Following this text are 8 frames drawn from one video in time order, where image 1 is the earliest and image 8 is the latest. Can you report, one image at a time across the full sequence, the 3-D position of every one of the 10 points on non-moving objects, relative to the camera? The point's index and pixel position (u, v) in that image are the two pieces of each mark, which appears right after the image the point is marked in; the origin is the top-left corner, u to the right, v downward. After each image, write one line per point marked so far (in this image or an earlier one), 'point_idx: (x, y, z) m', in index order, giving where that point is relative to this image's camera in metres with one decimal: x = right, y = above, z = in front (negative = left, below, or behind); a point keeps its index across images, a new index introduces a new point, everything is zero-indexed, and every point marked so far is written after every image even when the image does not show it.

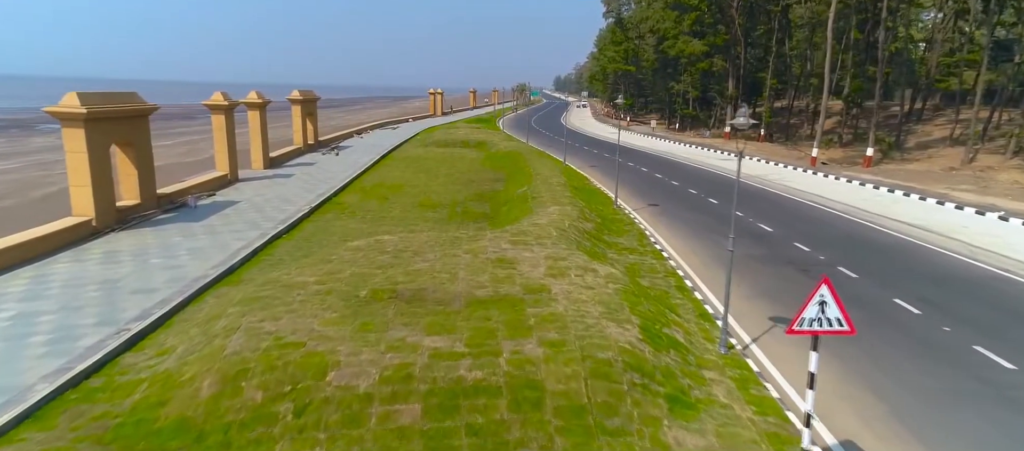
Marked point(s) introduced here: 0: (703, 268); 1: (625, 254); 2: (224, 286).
0: (+3.6, -0.8, +11.1) m
1: (+2.2, -0.6, +11.3) m
2: (-4.3, -0.9, +8.7) m
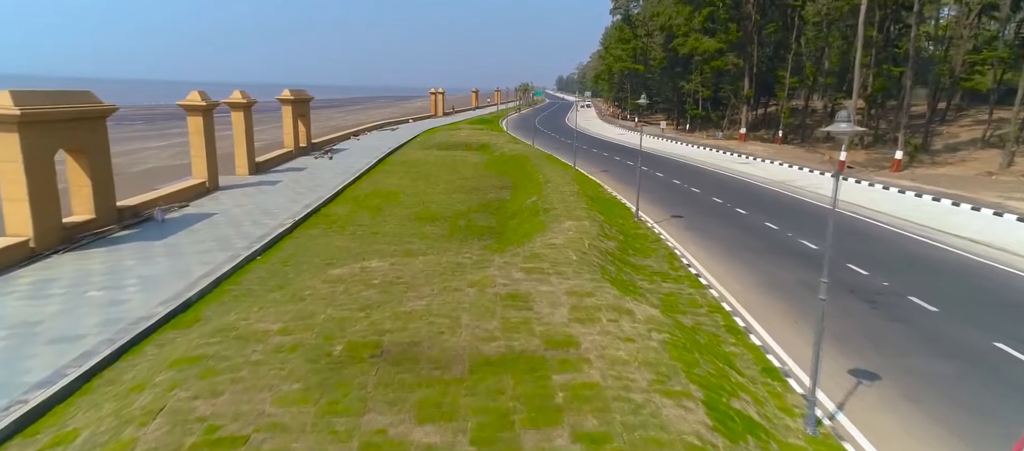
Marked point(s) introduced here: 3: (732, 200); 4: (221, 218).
0: (+3.8, -1.1, +9.4) m
1: (+2.4, -0.9, +9.6) m
2: (-4.1, -1.3, +7.0) m
3: (+6.9, +0.8, +18.4) m
4: (-6.7, +0.2, +13.4) m
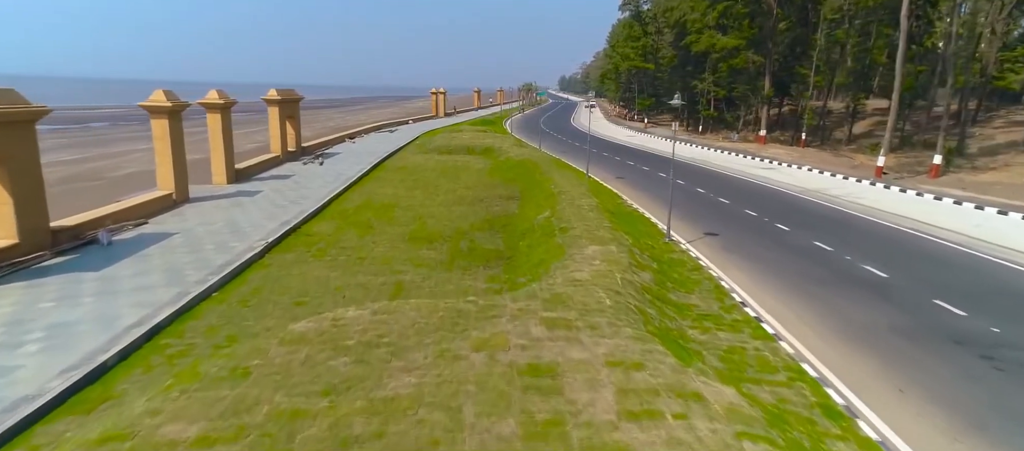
0: (+4.0, -1.6, +7.3) m
1: (+2.6, -1.4, +7.6) m
2: (-3.9, -1.7, +5.0) m
3: (+7.2, +0.4, +16.4) m
4: (-6.5, -0.3, +11.4) m
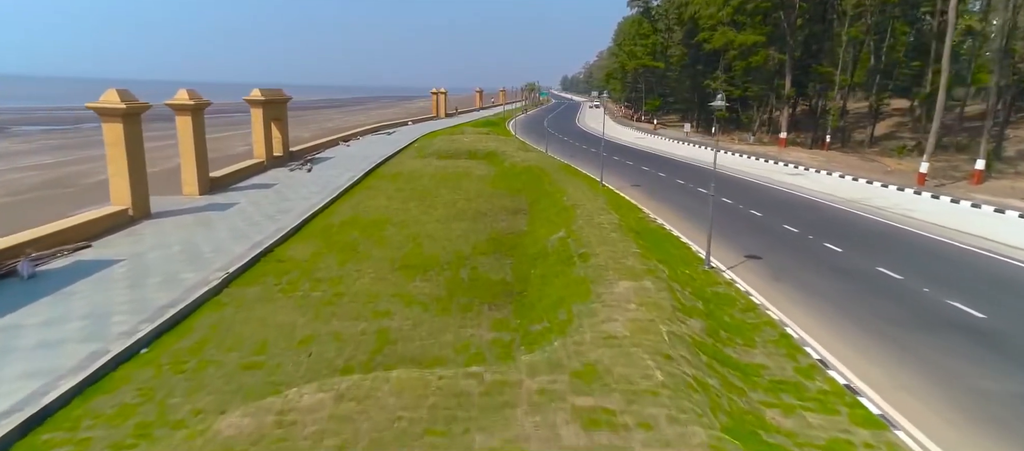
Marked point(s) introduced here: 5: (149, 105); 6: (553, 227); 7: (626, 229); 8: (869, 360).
0: (+4.2, -2.0, +5.4) m
1: (+2.8, -1.8, +5.7) m
2: (-3.8, -2.2, +3.1) m
3: (+7.4, 0.0, +14.4) m
4: (-6.3, -0.7, +9.5) m
5: (-8.3, +2.7, +13.3) m
6: (+0.9, 0.0, +12.5) m
7: (+2.3, -0.1, +11.7) m
8: (+4.3, -1.6, +7.0) m
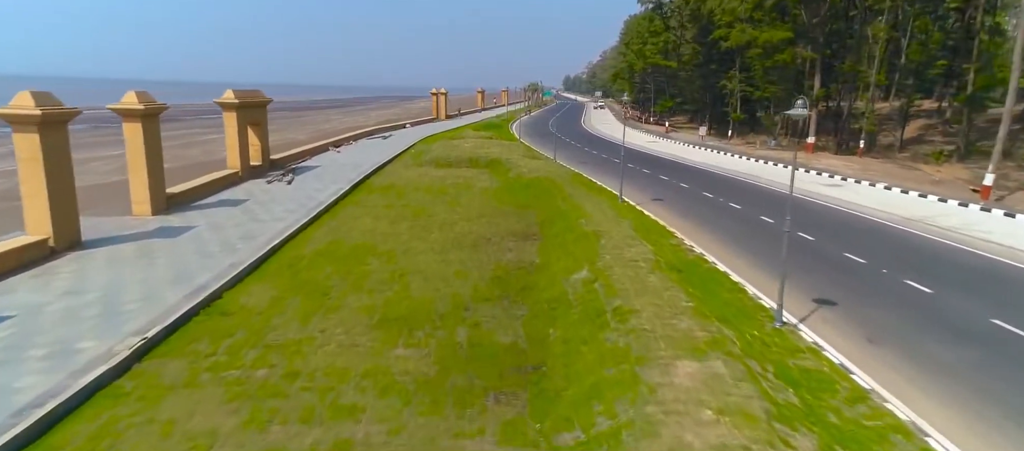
0: (+4.3, -2.6, +3.0) m
1: (+2.9, -2.4, +3.3) m
2: (-3.6, -2.8, +0.7) m
3: (+7.5, -0.6, +12.0) m
4: (-6.1, -1.3, +7.1) m
5: (-8.1, +2.1, +10.9) m
6: (+1.0, -0.6, +10.1) m
7: (+2.5, -0.7, +9.3) m
8: (+4.5, -2.2, +4.6) m
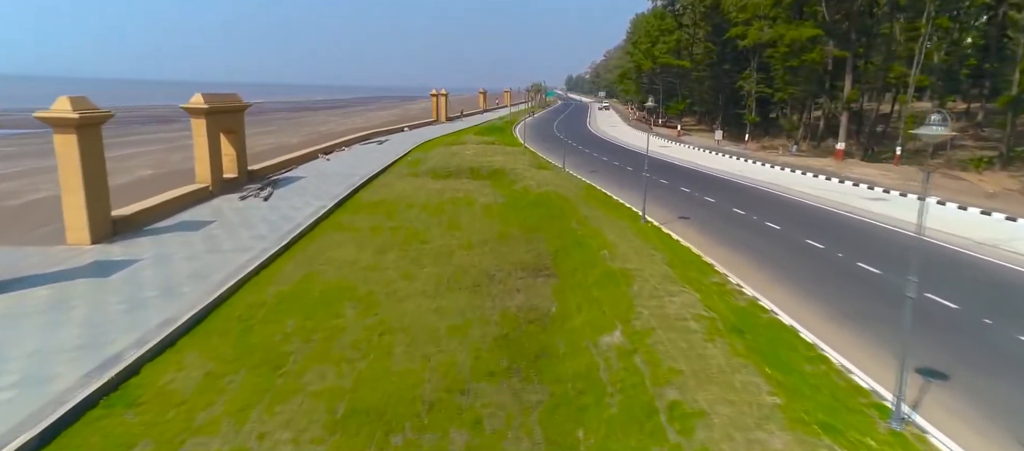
0: (+4.4, -3.2, +0.8) m
1: (+3.0, -3.0, +1.1) m
2: (-3.5, -3.4, -1.4) m
3: (+7.7, -1.2, +9.8) m
4: (-6.0, -1.9, +5.0) m
5: (-7.9, +1.6, +8.7) m
6: (+1.2, -1.2, +7.9) m
7: (+2.6, -1.3, +7.1) m
8: (+4.6, -2.8, +2.4) m
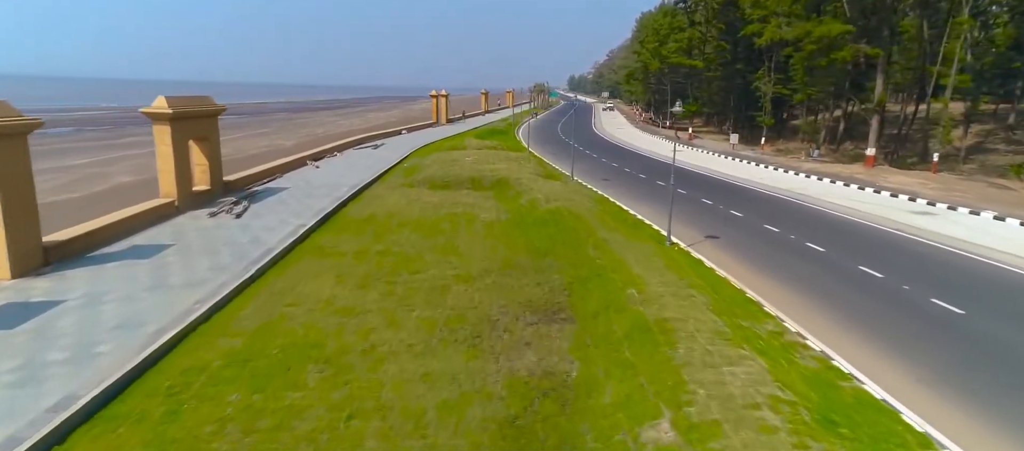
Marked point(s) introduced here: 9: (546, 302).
0: (+4.5, -3.7, -1.1) m
1: (+3.1, -3.5, -0.8) m
2: (-3.4, -3.9, -3.3) m
3: (+7.8, -1.7, +7.9) m
4: (-5.9, -2.4, +3.1) m
5: (-7.8, +1.1, +6.8) m
6: (+1.3, -1.7, +5.9) m
7: (+2.7, -1.8, +5.2) m
8: (+4.7, -3.3, +0.5) m
9: (+0.5, -1.2, +9.2) m
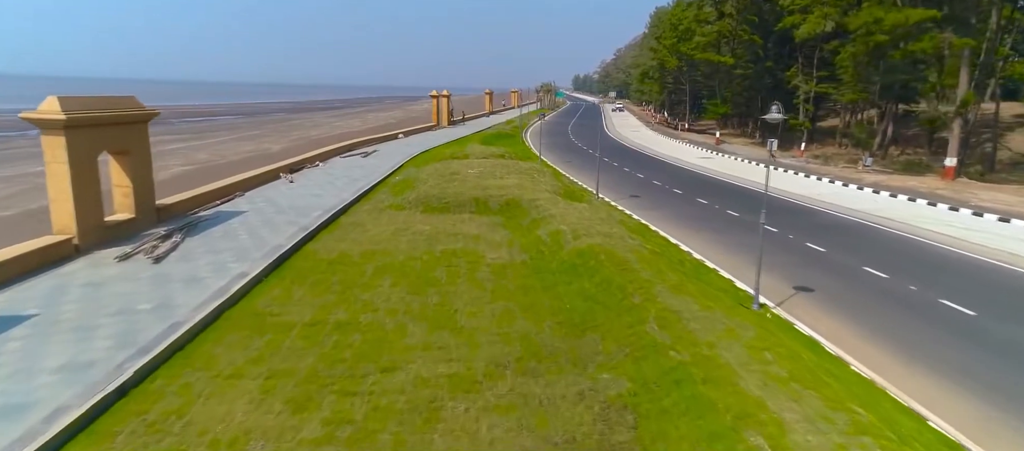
0: (+4.7, -4.6, -5.0) m
1: (+3.4, -4.3, -4.7) m
2: (-3.2, -4.7, -7.2) m
3: (+8.1, -2.6, +4.0) m
4: (-5.6, -3.2, -0.7) m
5: (-7.5, +0.2, +3.1) m
6: (+1.6, -2.6, +2.1) m
7: (+3.0, -2.6, +1.3) m
8: (+4.9, -4.2, -3.4) m
9: (+0.8, -2.0, +5.4) m
